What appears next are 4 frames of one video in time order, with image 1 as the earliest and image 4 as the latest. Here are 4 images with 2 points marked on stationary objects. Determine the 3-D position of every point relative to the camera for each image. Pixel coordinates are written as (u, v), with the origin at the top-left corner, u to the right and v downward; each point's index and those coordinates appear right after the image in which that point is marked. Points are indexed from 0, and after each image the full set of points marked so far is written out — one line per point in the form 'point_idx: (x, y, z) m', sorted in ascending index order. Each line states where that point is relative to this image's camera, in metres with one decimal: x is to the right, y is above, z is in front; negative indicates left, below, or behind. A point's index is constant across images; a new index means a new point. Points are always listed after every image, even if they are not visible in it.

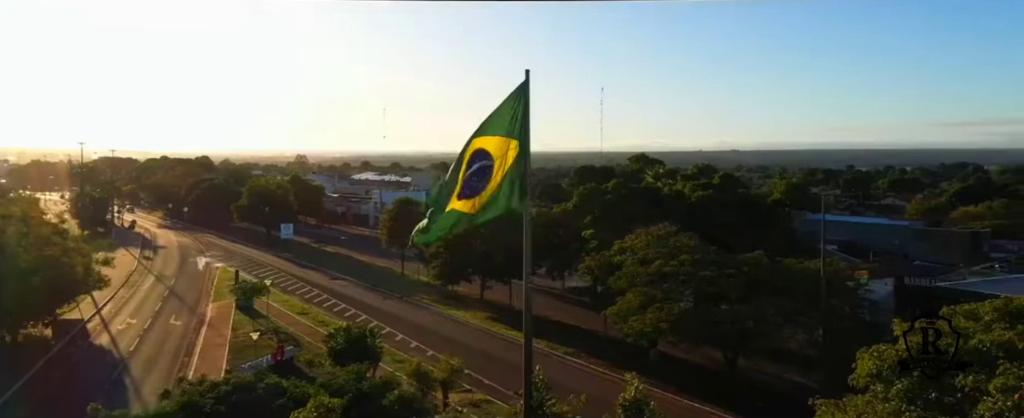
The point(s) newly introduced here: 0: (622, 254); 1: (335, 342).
0: (+3.5, -1.3, +19.5) m
1: (-3.8, -2.9, +14.4) m
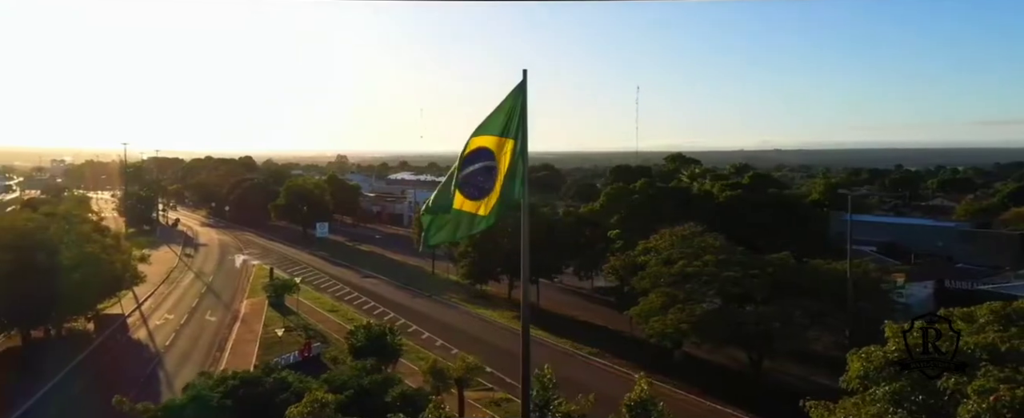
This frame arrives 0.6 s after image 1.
0: (+4.1, -1.3, +19.3) m
1: (-3.4, -2.9, +14.6) m
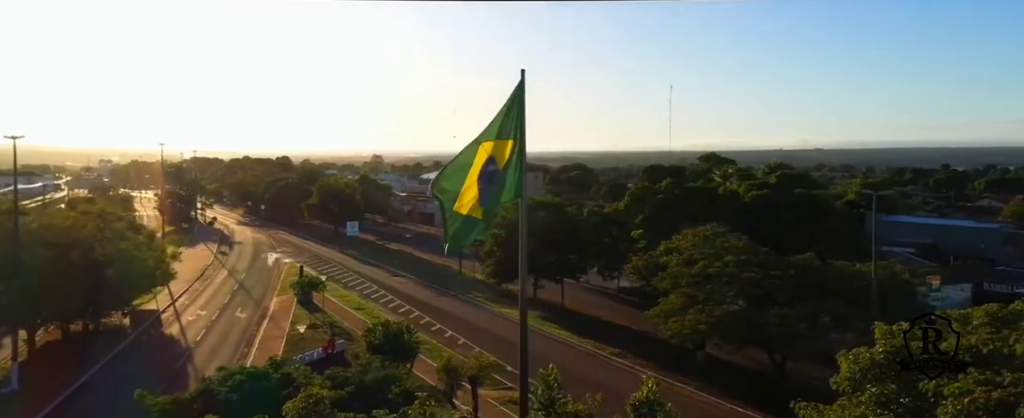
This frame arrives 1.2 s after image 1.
0: (+4.7, -1.3, +19.2) m
1: (-3.1, -2.9, +14.8) m
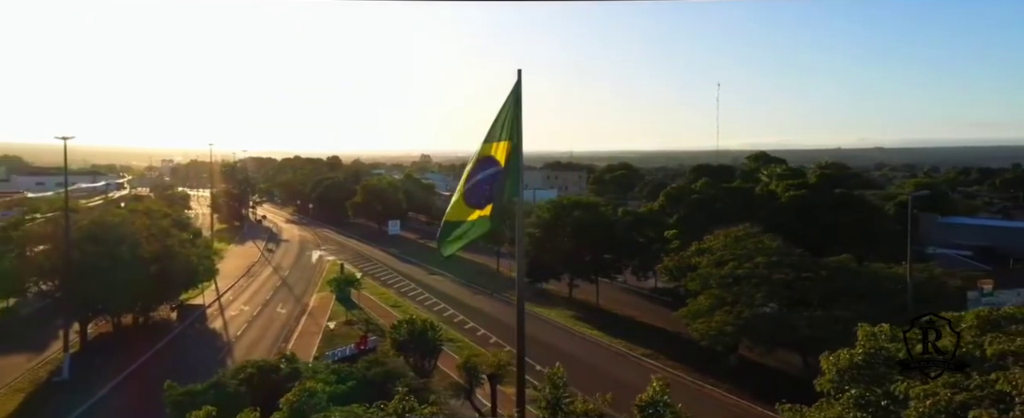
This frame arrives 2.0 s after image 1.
0: (+5.4, -1.3, +18.9) m
1: (-2.6, -2.8, +15.0) m
